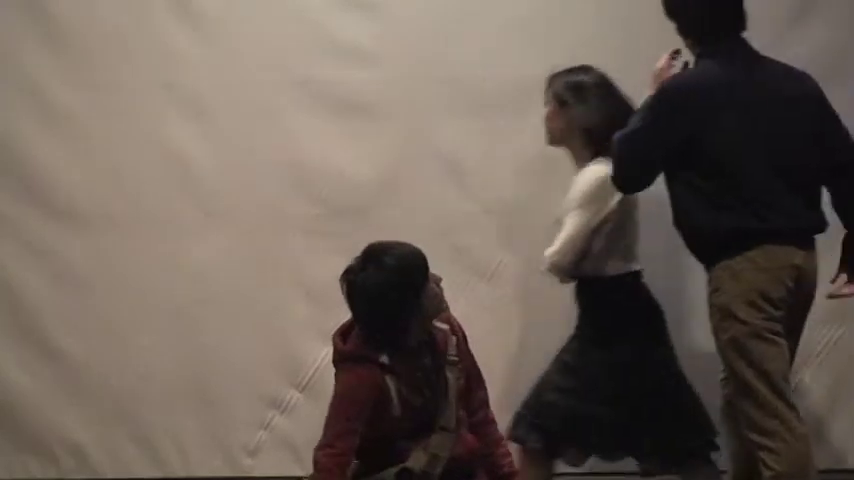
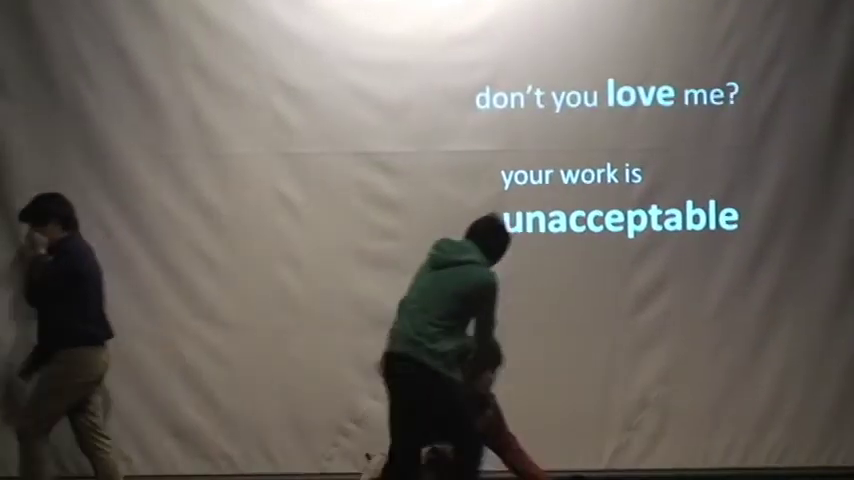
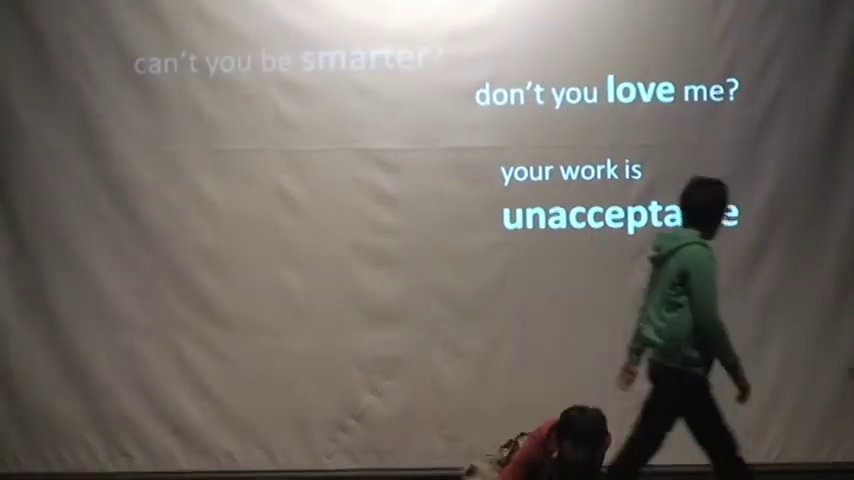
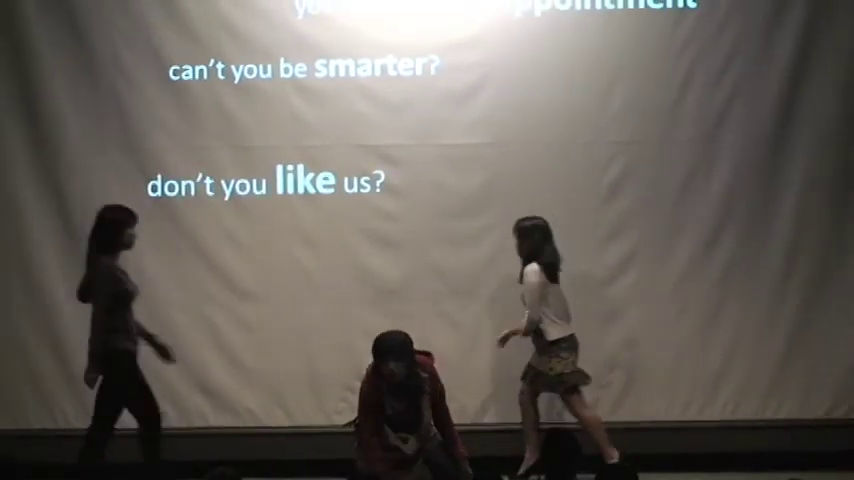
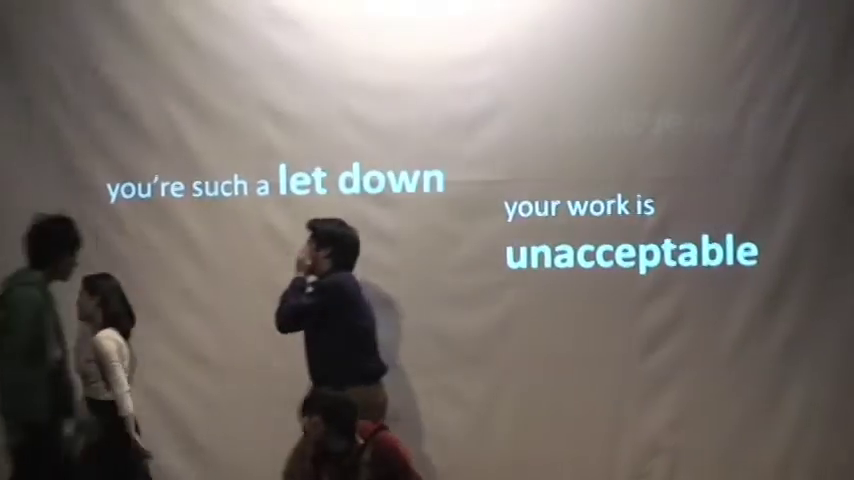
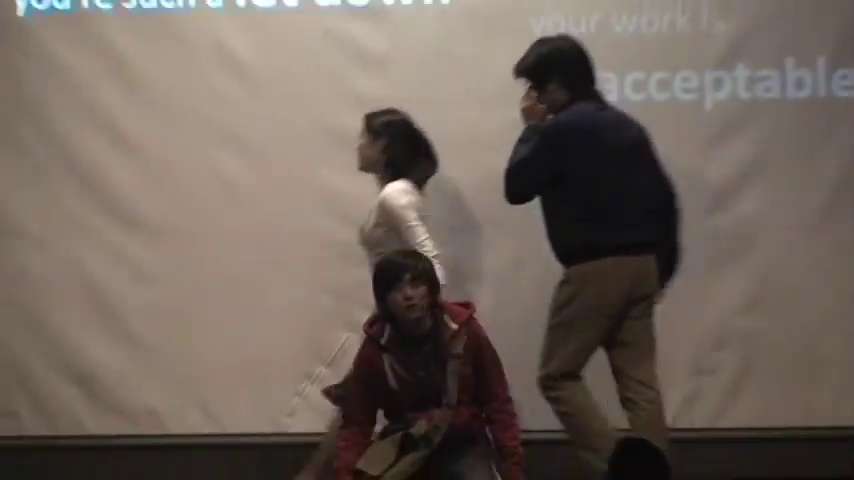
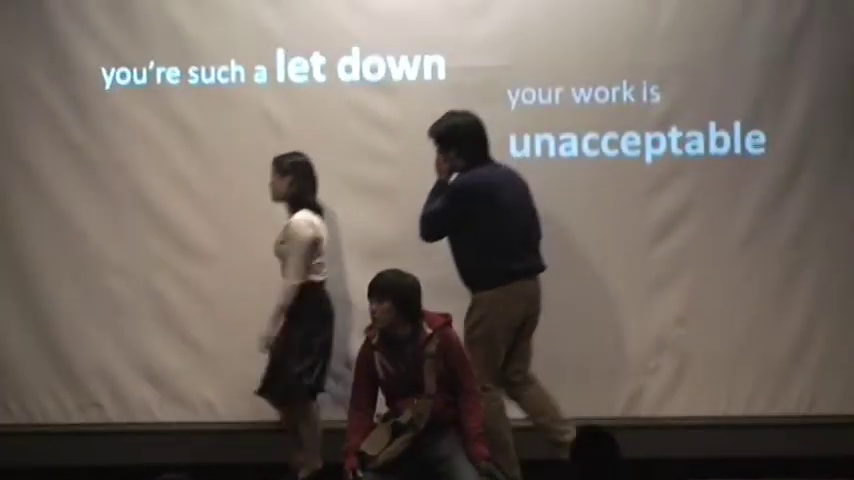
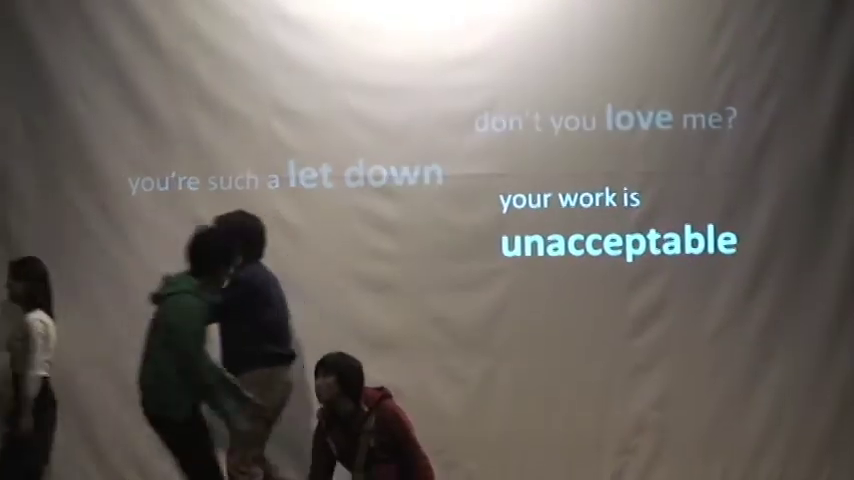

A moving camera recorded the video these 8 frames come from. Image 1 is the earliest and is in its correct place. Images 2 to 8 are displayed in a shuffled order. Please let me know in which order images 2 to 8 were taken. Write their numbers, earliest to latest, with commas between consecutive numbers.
6, 7, 5, 8, 2, 3, 4
